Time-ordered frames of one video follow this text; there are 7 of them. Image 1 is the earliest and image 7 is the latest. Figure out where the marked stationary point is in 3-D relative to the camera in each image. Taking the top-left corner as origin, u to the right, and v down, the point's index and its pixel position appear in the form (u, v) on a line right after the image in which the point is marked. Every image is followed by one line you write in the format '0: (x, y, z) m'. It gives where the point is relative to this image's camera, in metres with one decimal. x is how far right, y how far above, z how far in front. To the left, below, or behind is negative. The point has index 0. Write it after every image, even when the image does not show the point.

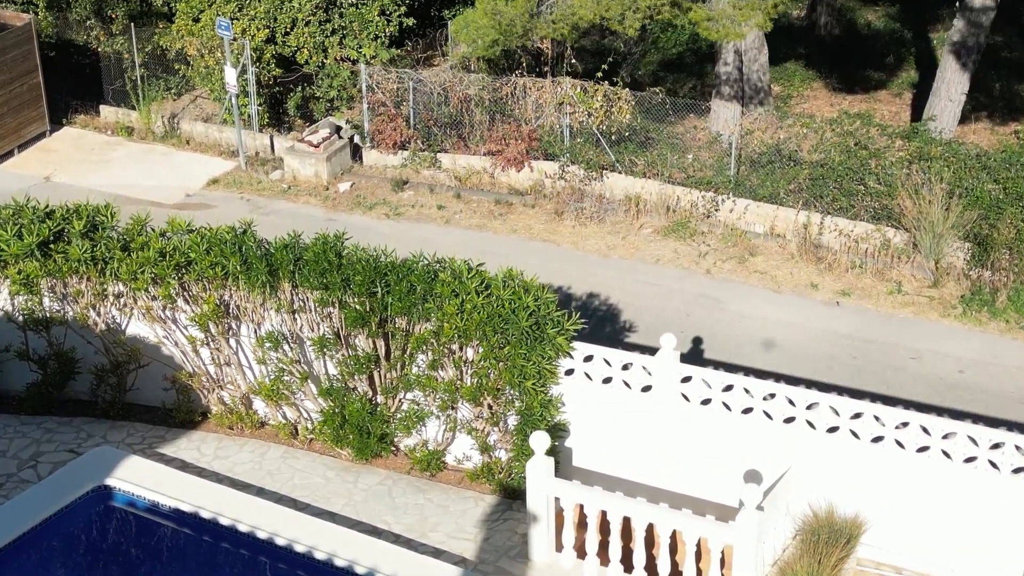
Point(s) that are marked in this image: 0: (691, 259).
0: (+1.3, +0.2, +9.7) m
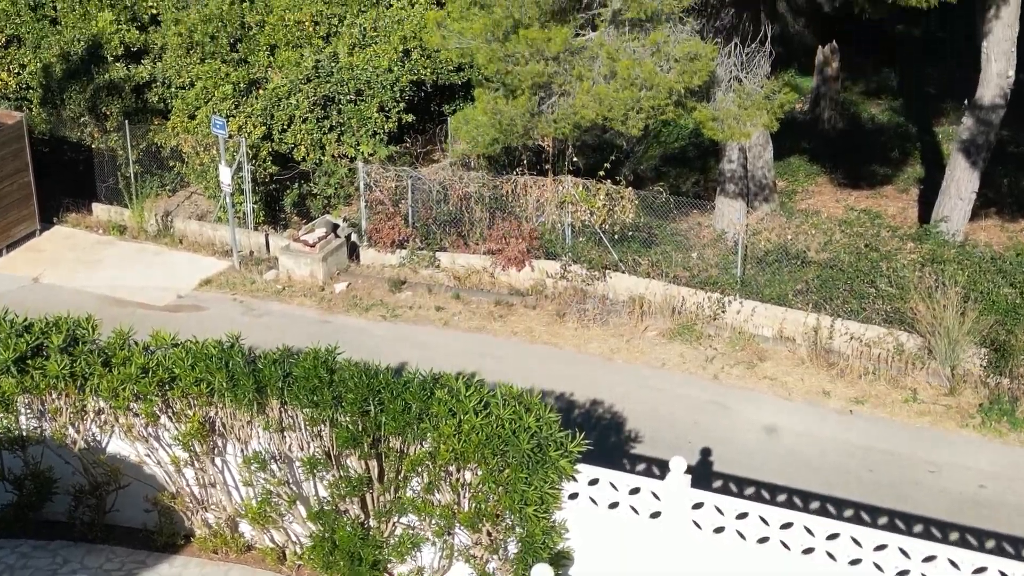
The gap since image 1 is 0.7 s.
0: (+1.3, -0.5, +9.4) m
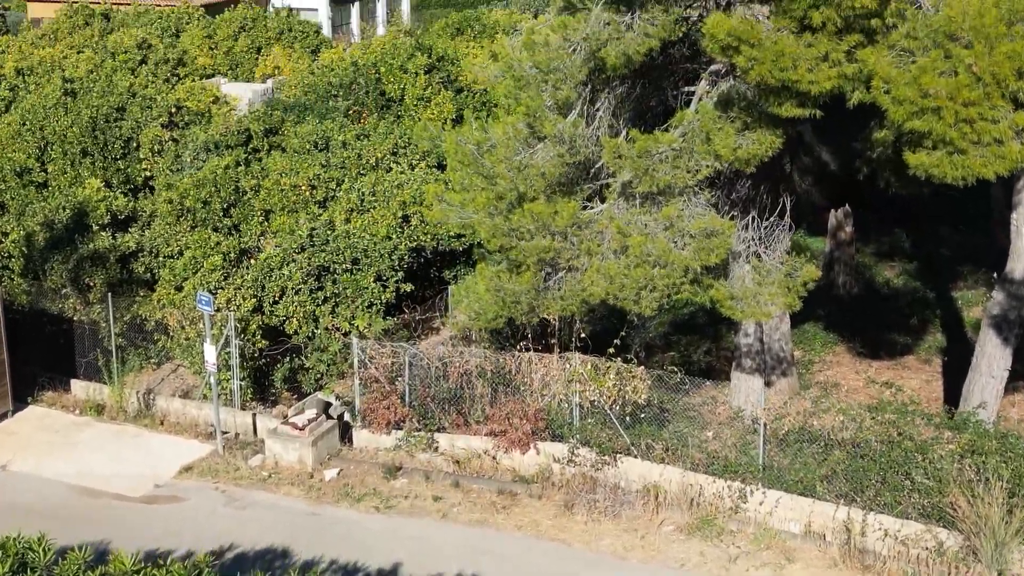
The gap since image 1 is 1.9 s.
0: (+1.3, -1.8, +8.6) m
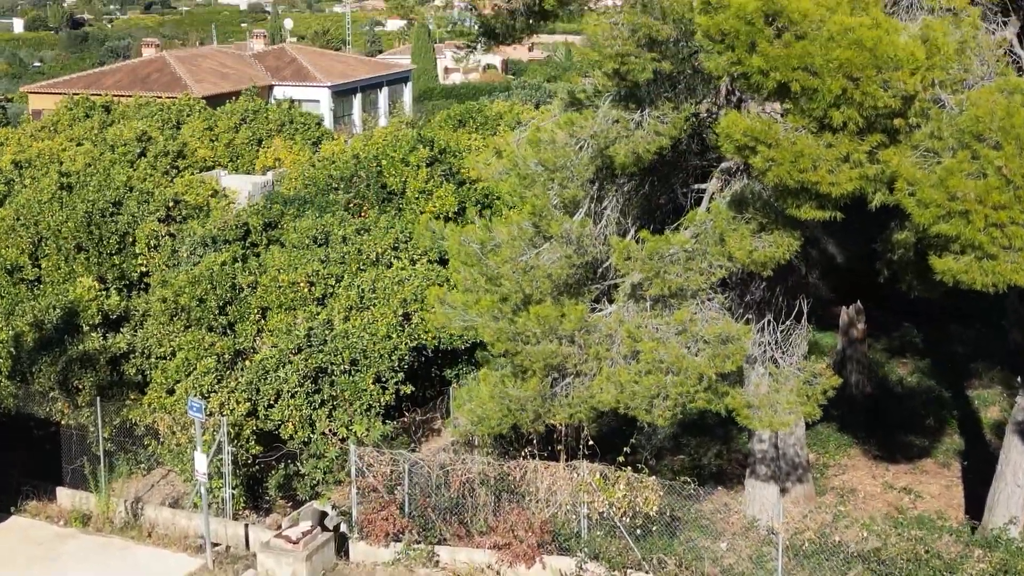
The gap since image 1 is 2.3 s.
0: (+1.4, -2.5, +8.1) m
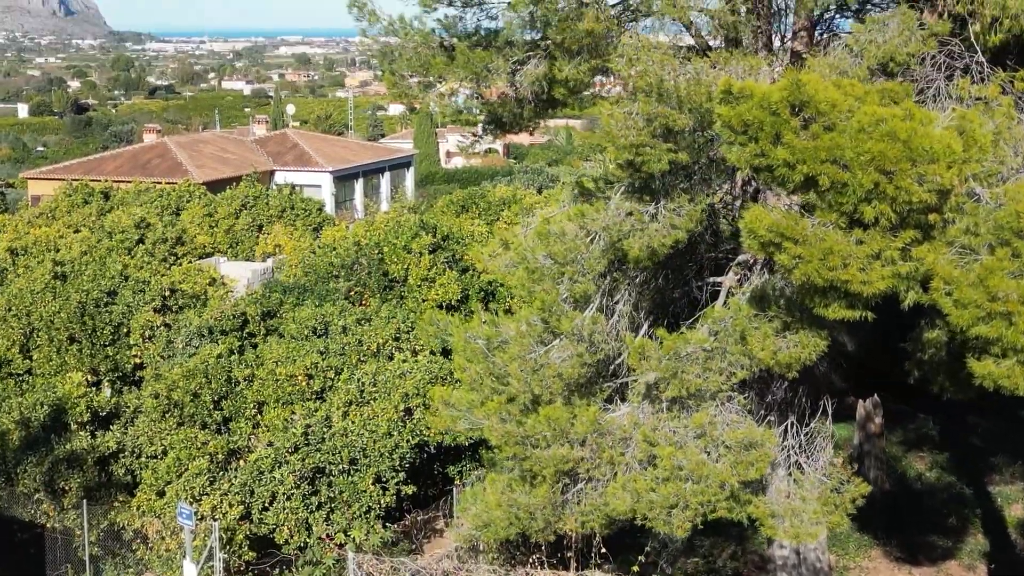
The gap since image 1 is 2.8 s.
0: (+1.4, -3.1, +7.5) m
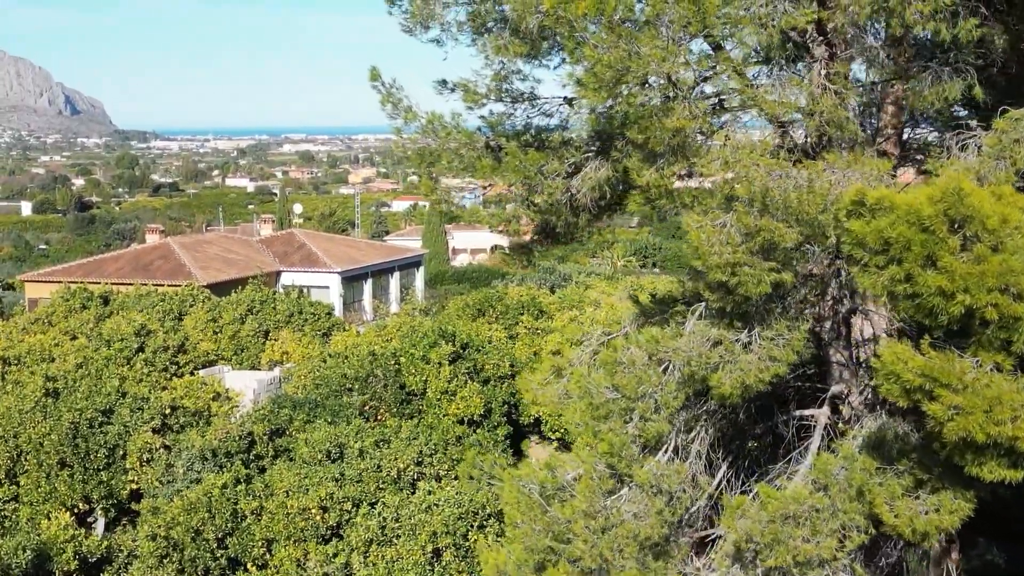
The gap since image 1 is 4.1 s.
0: (+1.8, -3.7, +6.0) m
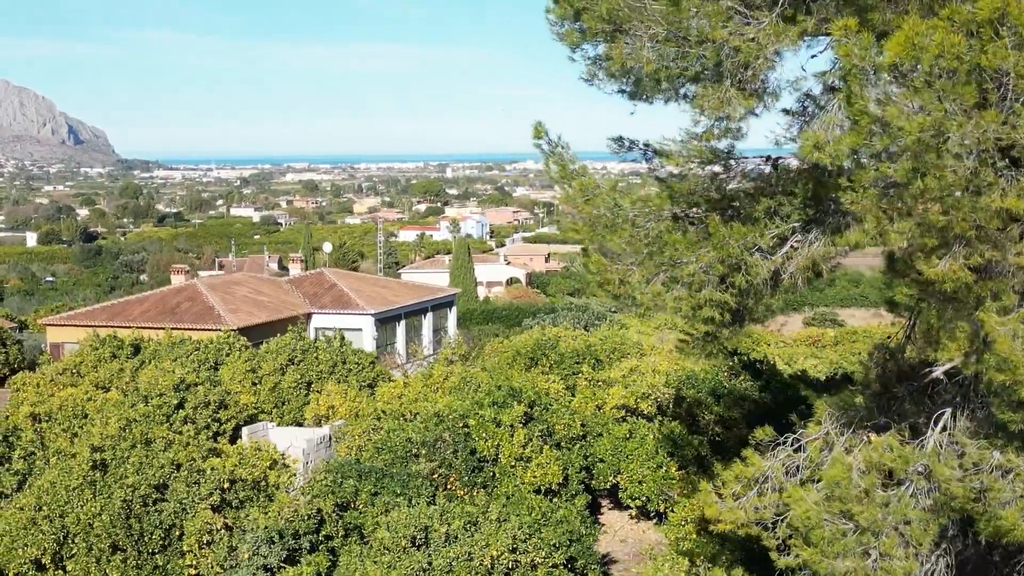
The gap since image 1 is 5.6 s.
0: (+2.7, -4.2, +4.5) m
